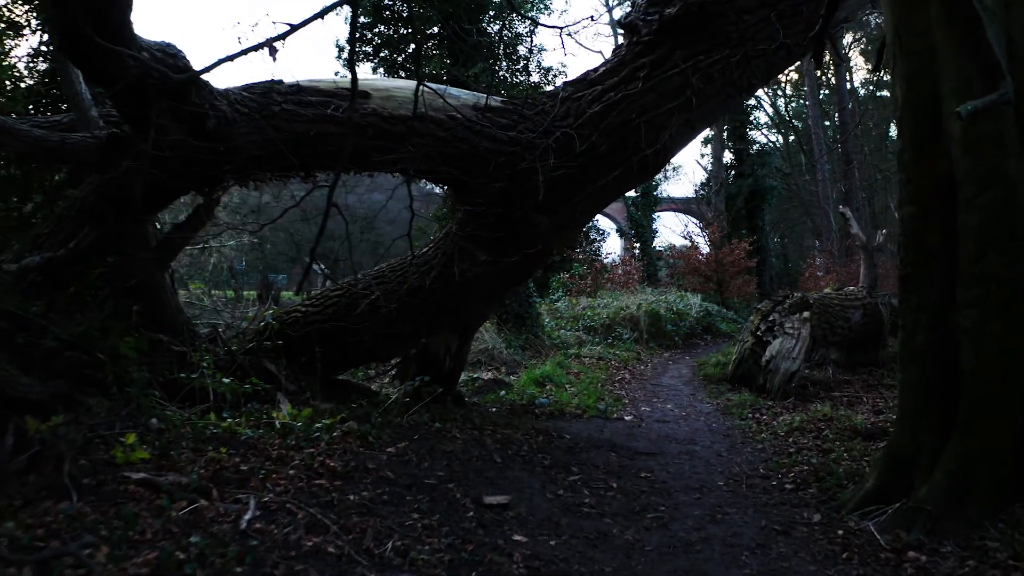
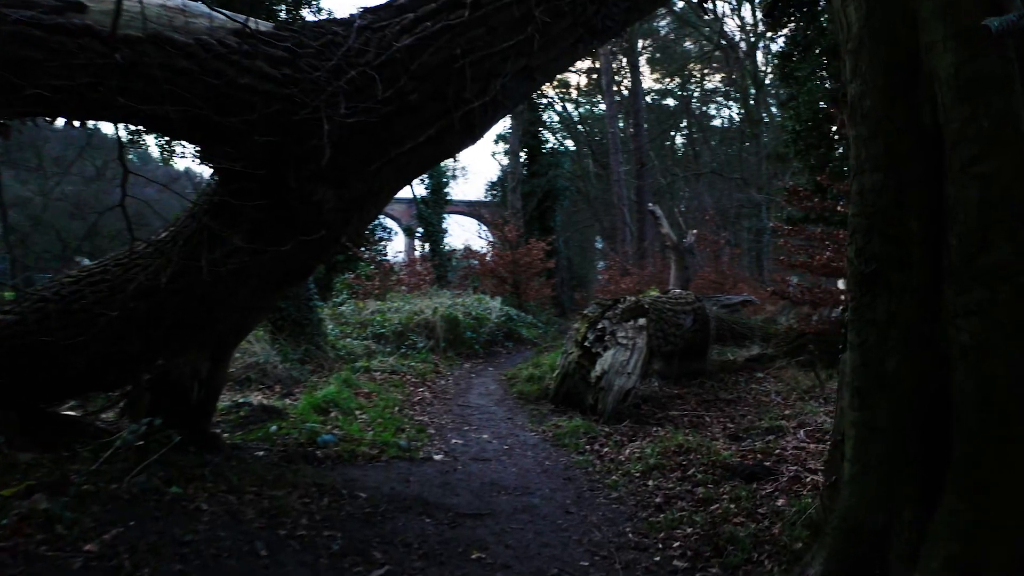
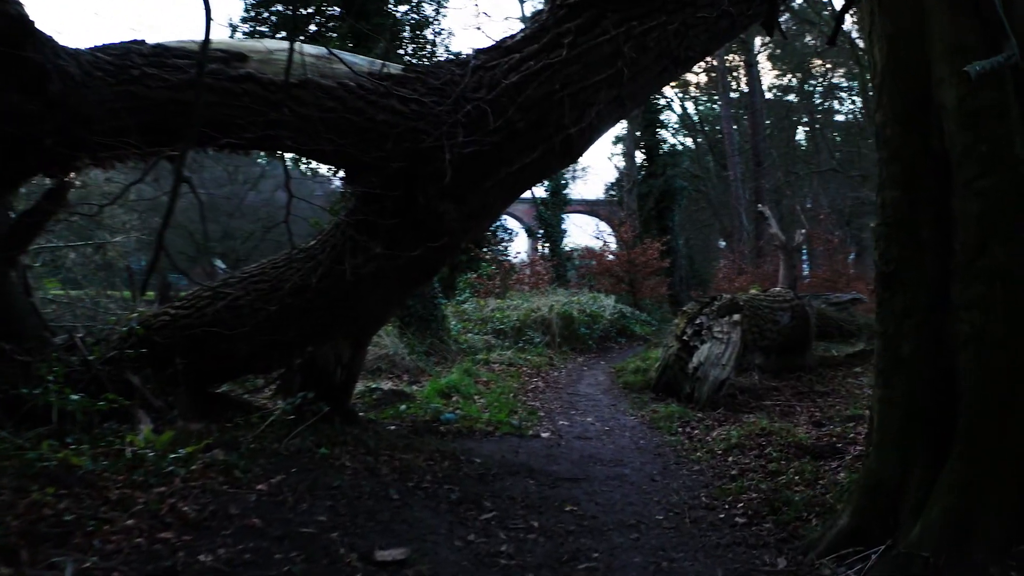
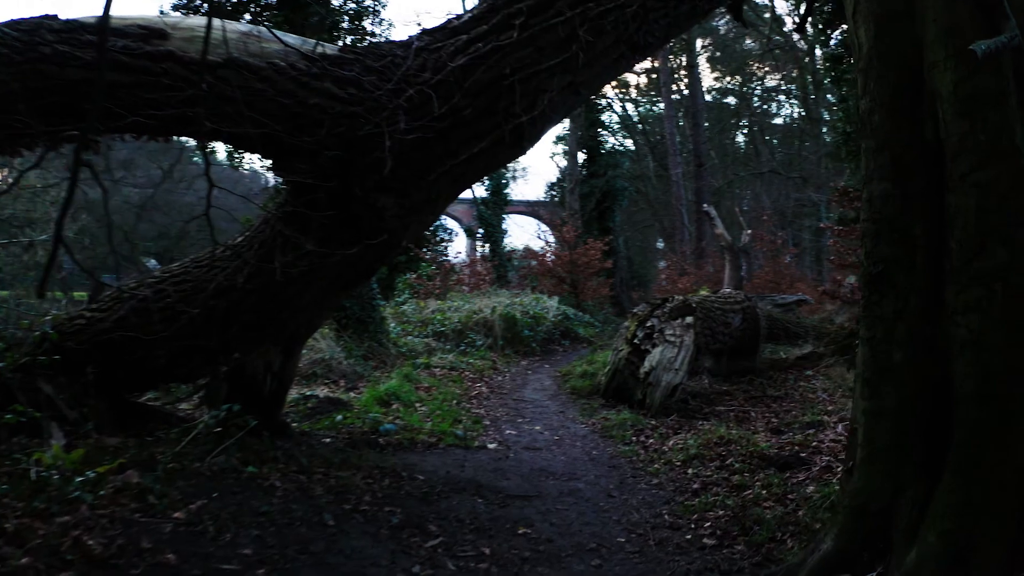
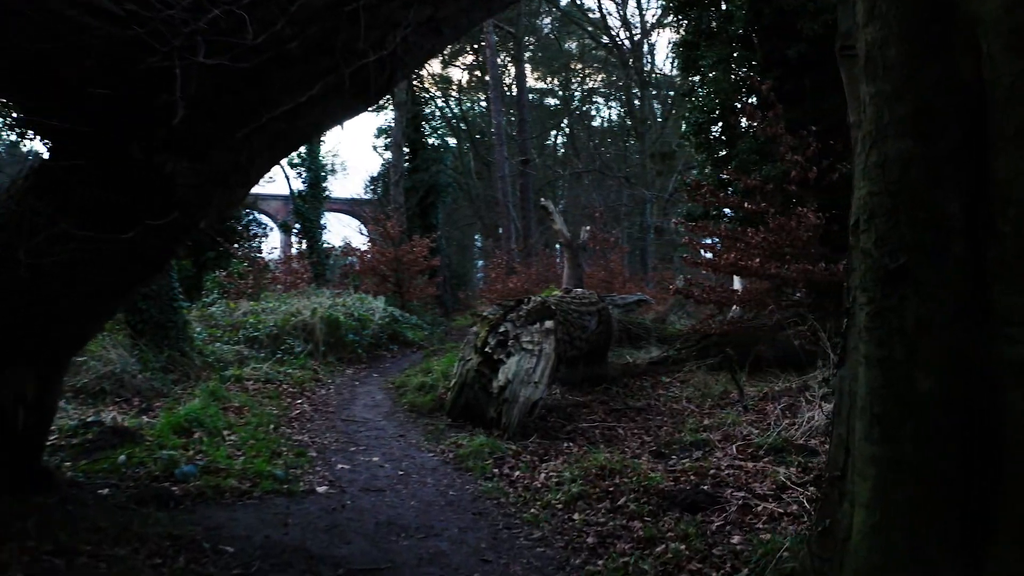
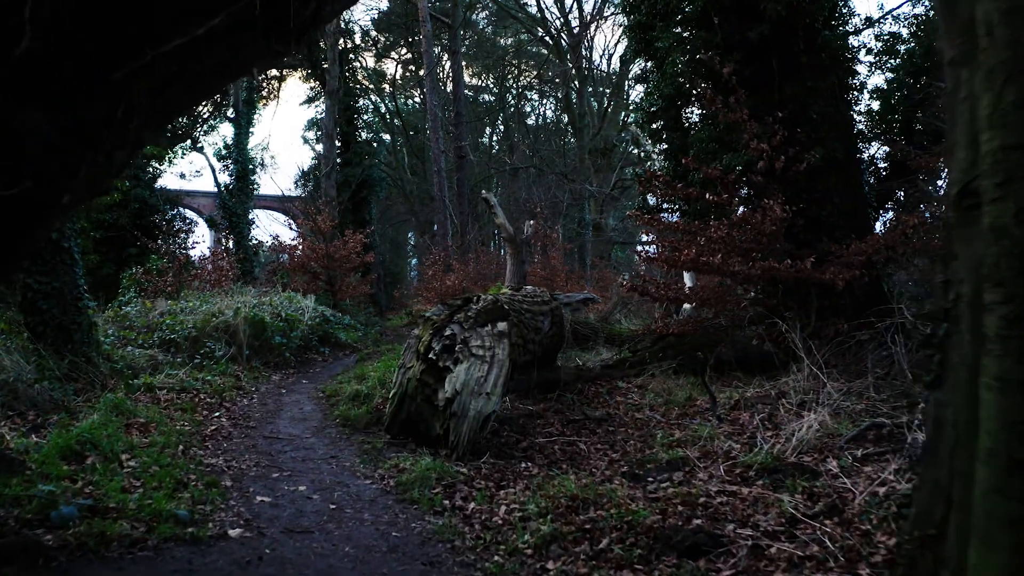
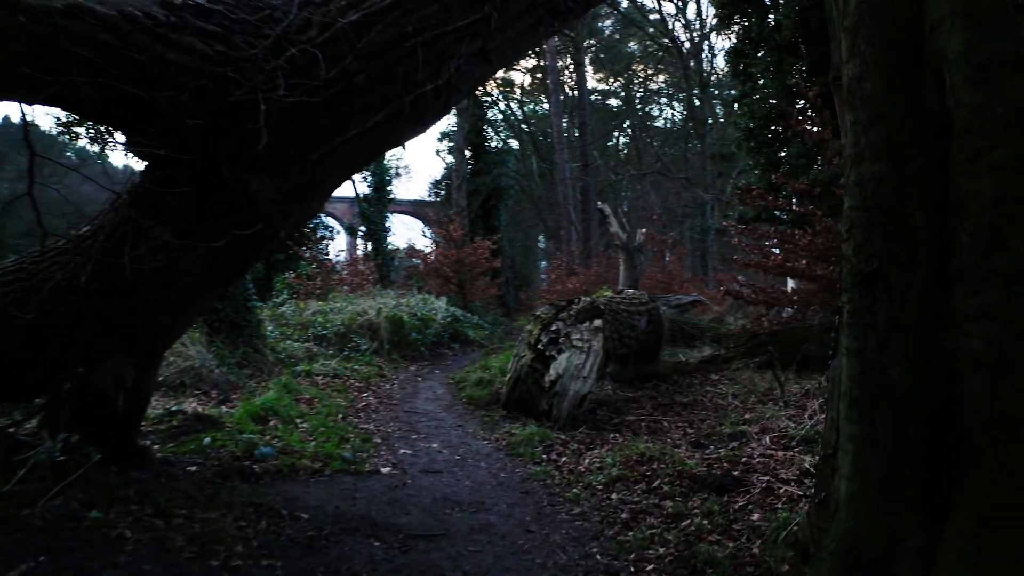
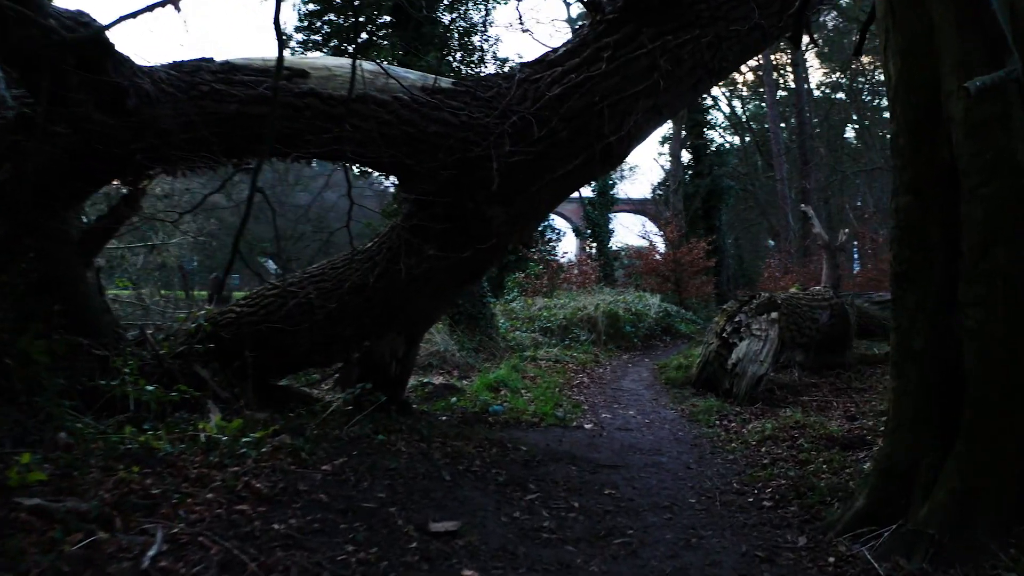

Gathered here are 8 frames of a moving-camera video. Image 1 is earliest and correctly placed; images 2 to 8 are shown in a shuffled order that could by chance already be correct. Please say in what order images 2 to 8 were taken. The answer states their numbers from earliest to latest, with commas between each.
8, 3, 4, 2, 7, 5, 6
